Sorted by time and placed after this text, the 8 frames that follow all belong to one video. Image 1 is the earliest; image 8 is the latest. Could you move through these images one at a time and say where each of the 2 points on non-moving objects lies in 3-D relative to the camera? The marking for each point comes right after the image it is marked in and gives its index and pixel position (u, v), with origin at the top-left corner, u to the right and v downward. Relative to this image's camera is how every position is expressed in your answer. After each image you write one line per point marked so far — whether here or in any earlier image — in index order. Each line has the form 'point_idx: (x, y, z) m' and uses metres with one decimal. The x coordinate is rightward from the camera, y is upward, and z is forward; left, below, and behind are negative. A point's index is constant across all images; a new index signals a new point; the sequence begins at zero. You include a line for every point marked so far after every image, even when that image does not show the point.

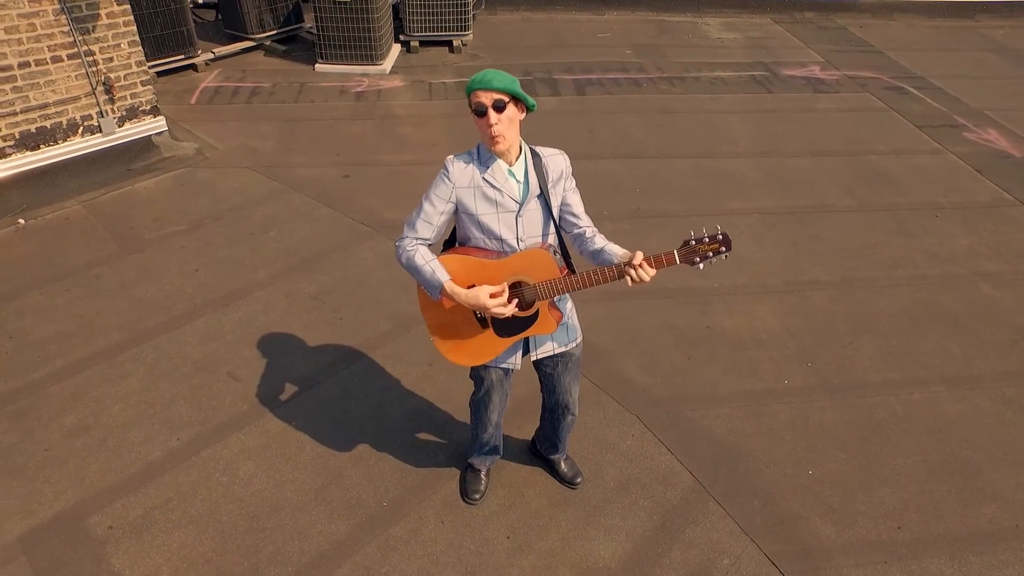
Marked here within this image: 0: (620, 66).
0: (+1.6, +3.2, +10.3) m
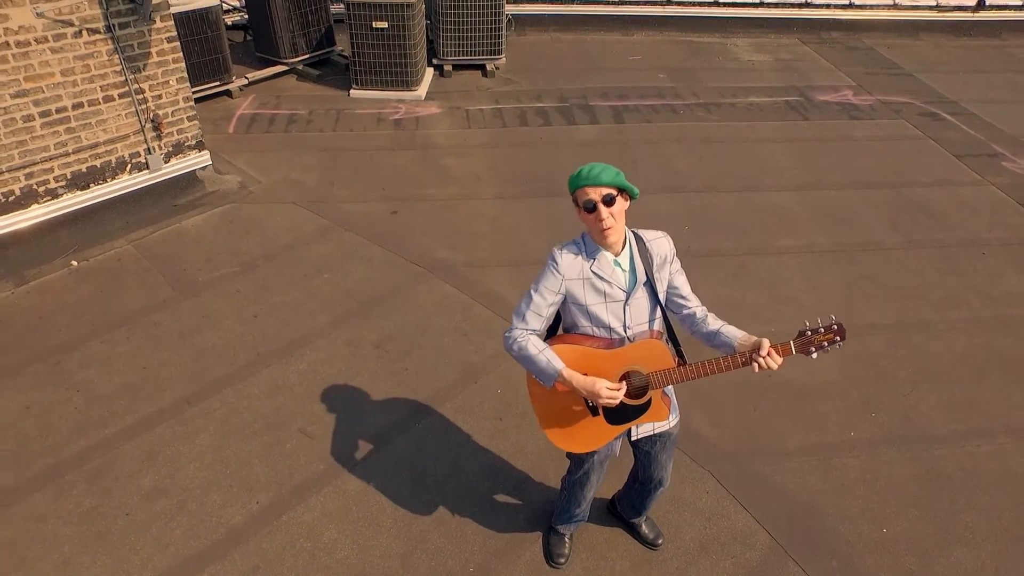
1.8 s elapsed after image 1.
0: (+2.1, +2.8, +10.3) m
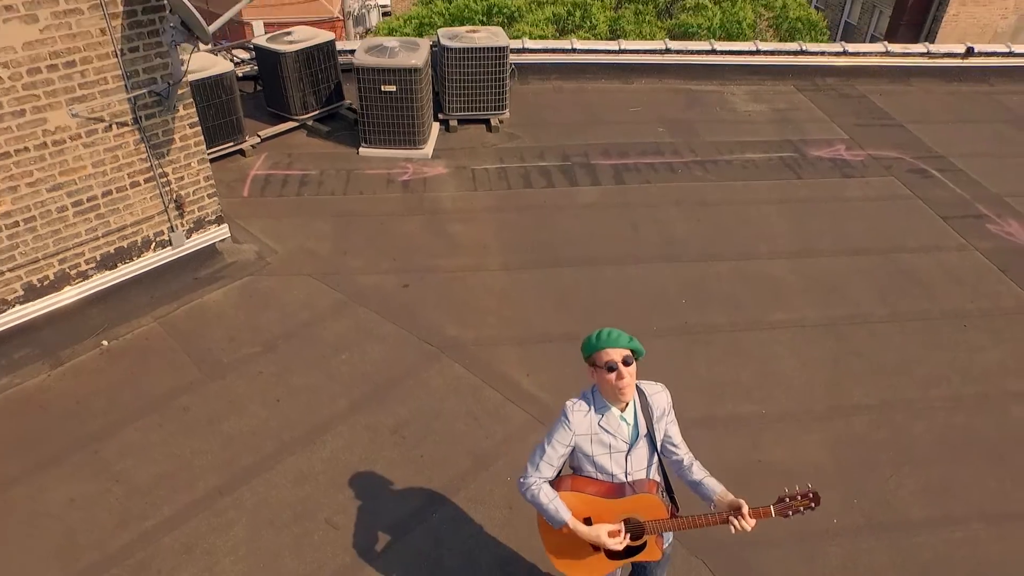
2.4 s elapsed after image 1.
0: (+2.1, +2.1, +10.6) m
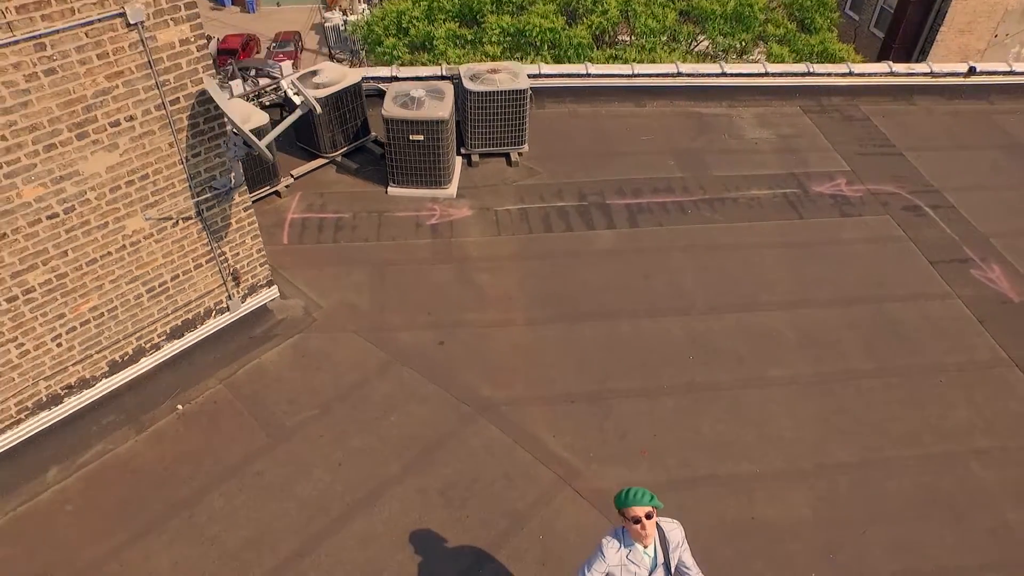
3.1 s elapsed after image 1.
0: (+2.5, +1.6, +11.3) m
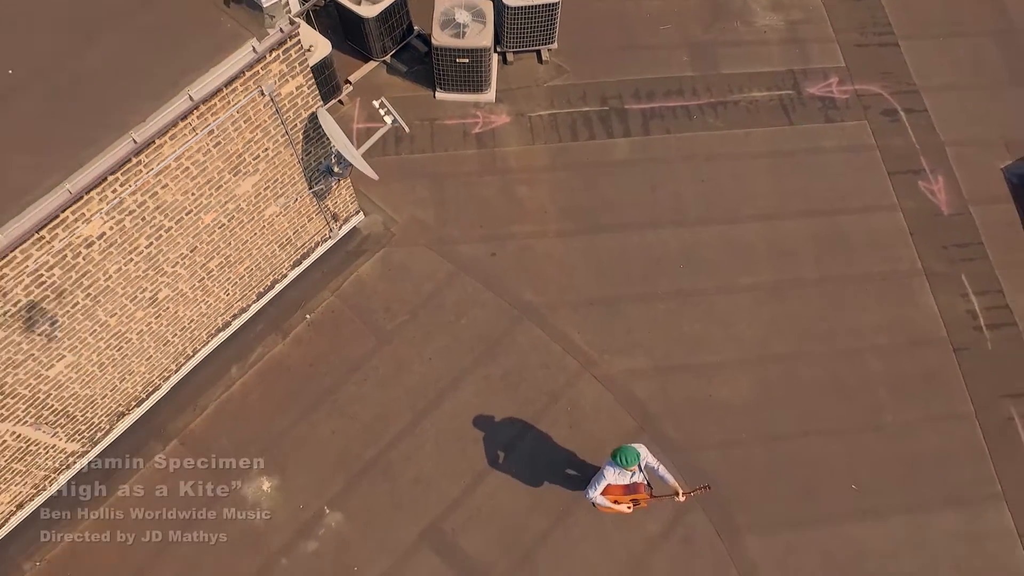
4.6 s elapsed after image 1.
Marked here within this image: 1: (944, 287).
0: (+3.0, +3.7, +12.8) m
1: (+7.0, 0.0, +11.4) m
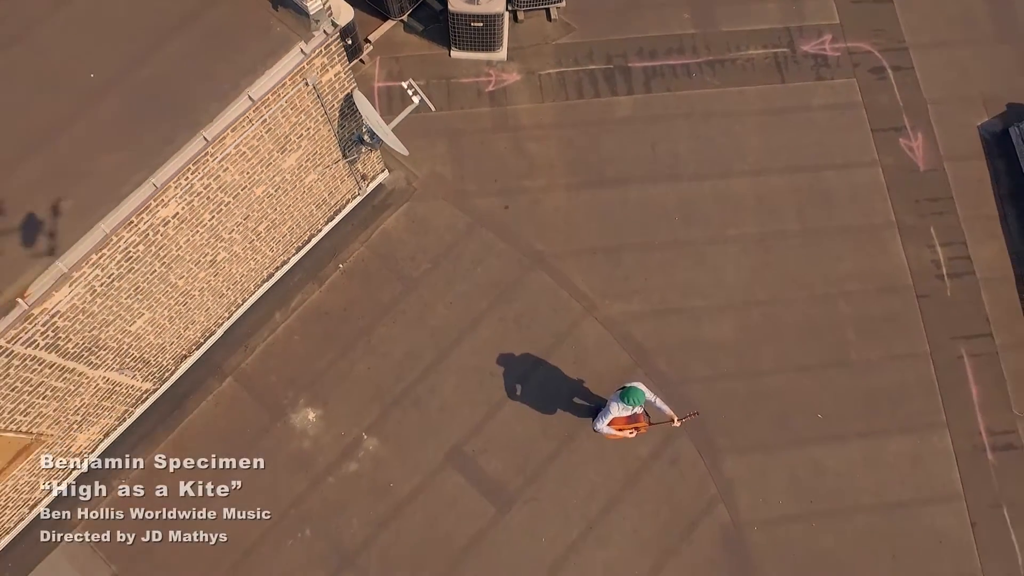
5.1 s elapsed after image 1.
0: (+3.2, +4.7, +13.5) m
1: (+7.2, +0.9, +12.7) m
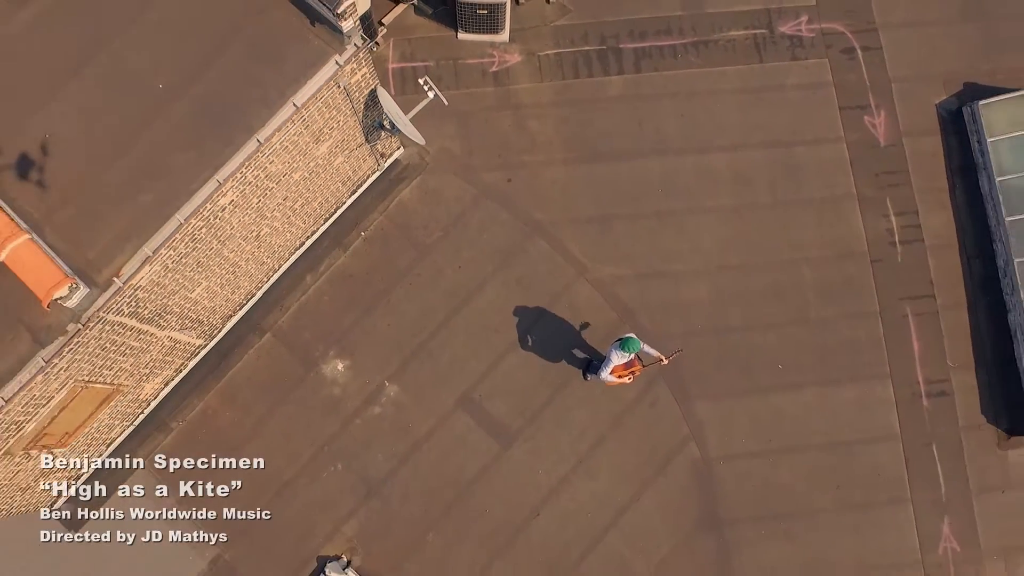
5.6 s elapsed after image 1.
0: (+3.2, +5.5, +14.7) m
1: (+7.3, +1.6, +14.2) m
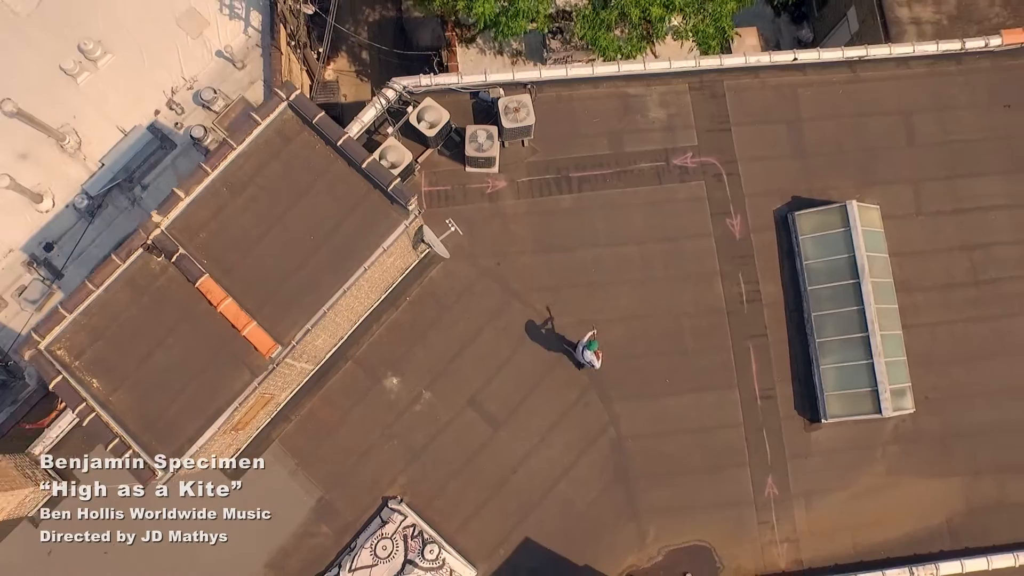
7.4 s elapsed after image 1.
0: (+2.9, +4.1, +22.8) m
1: (+6.9, +0.3, +22.4) m
